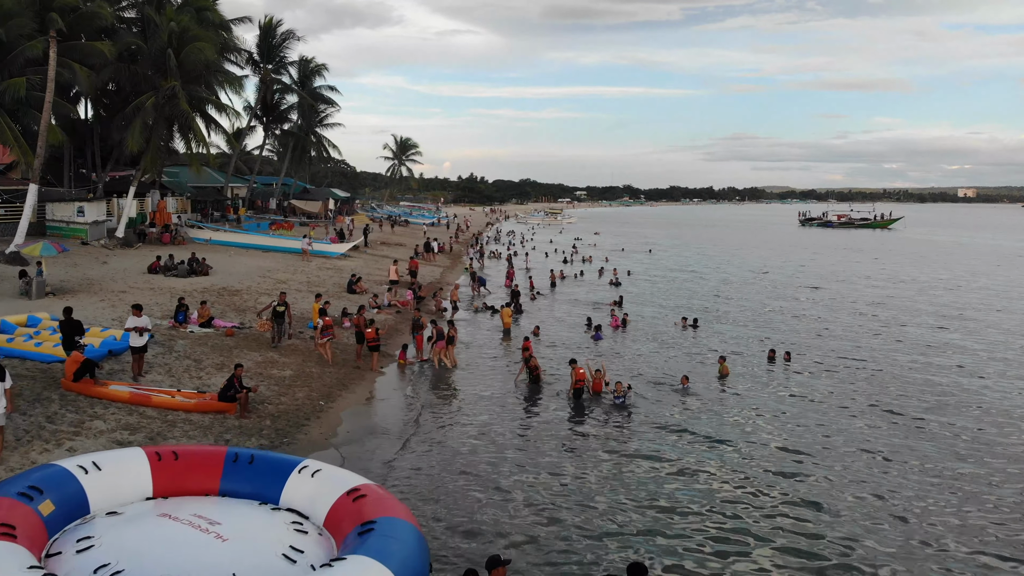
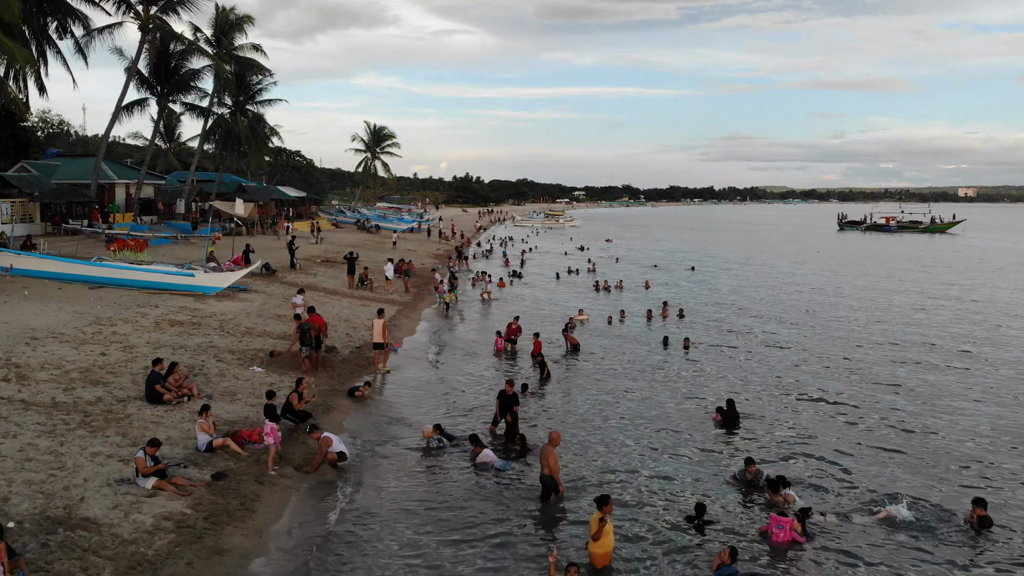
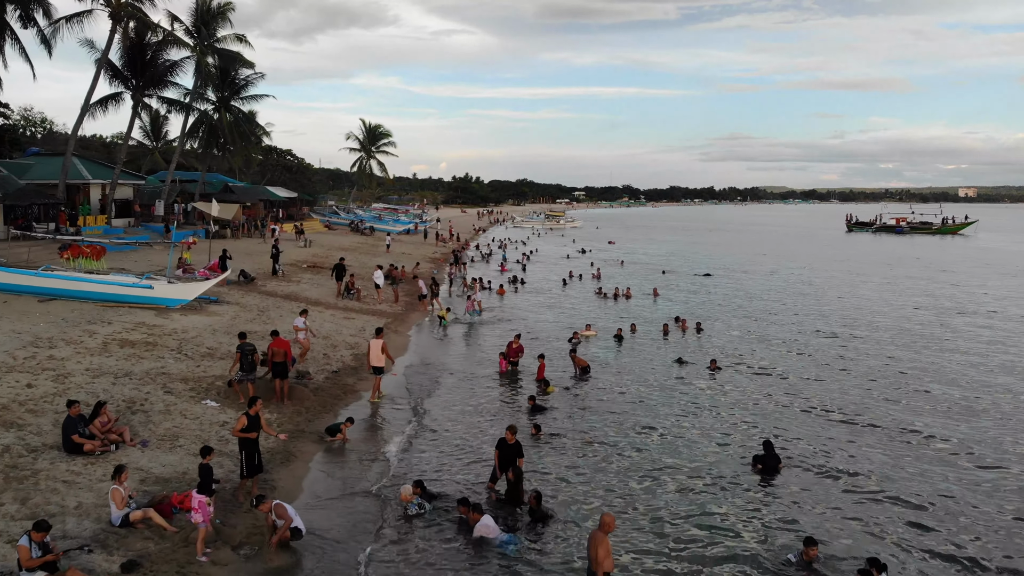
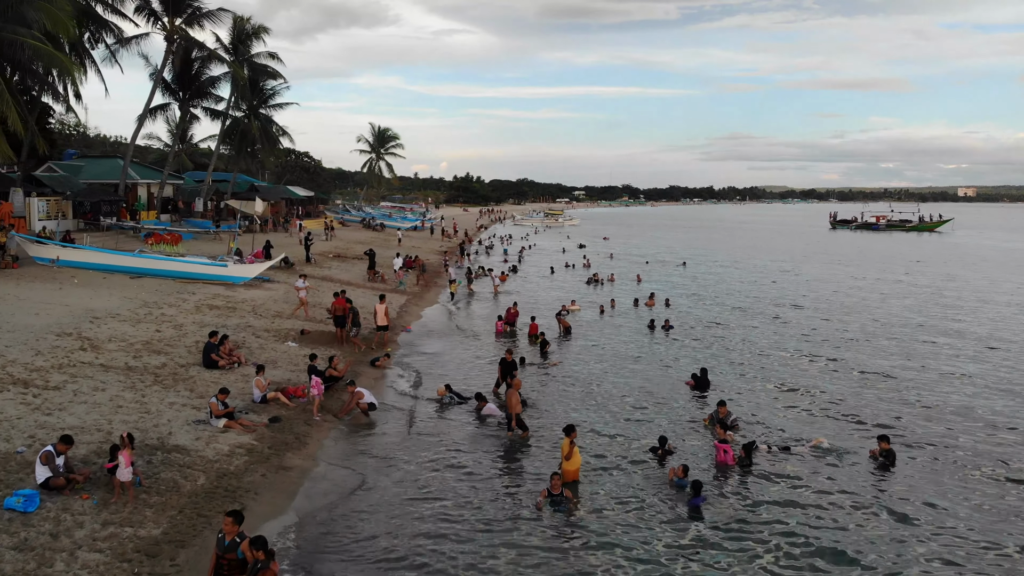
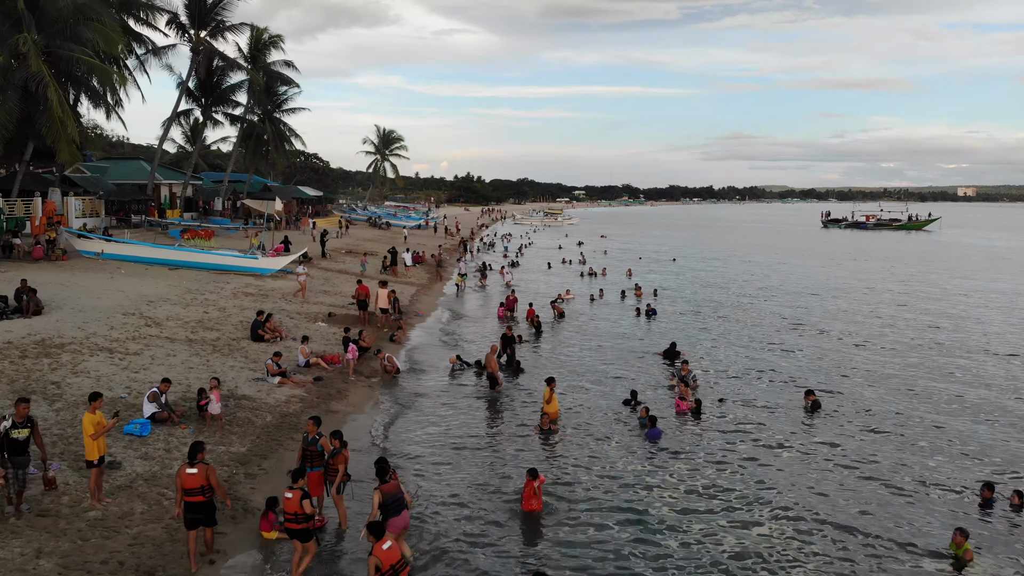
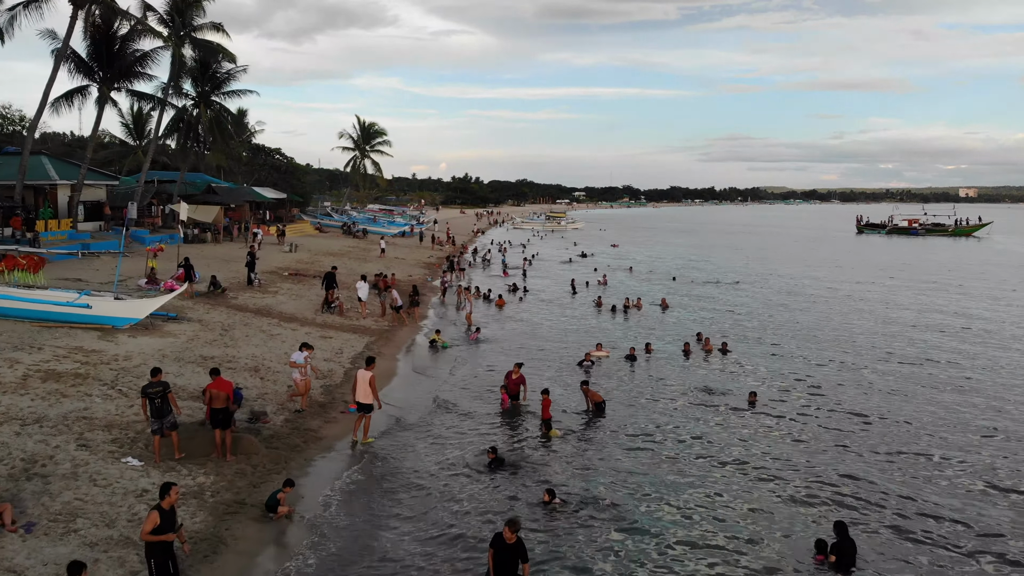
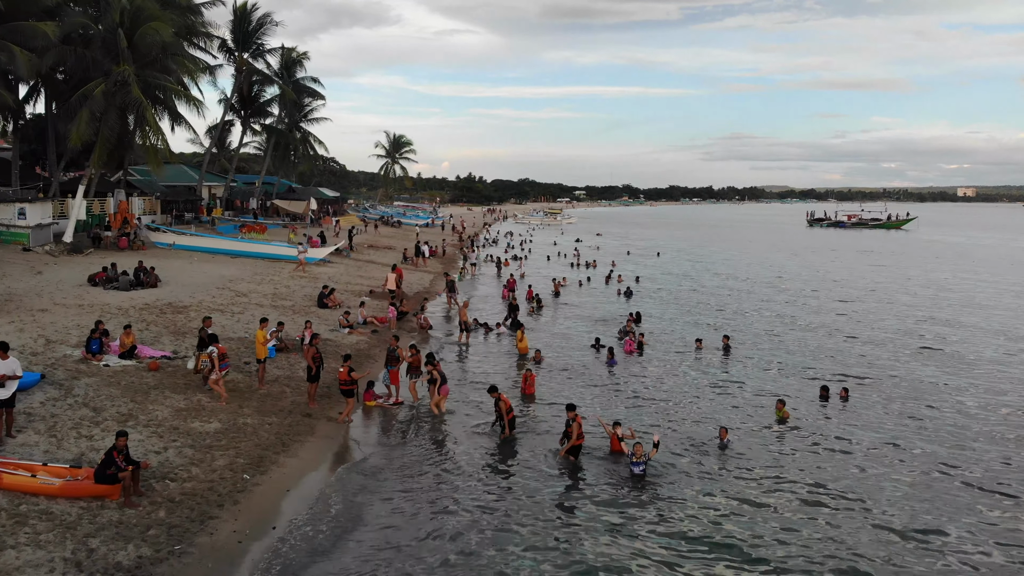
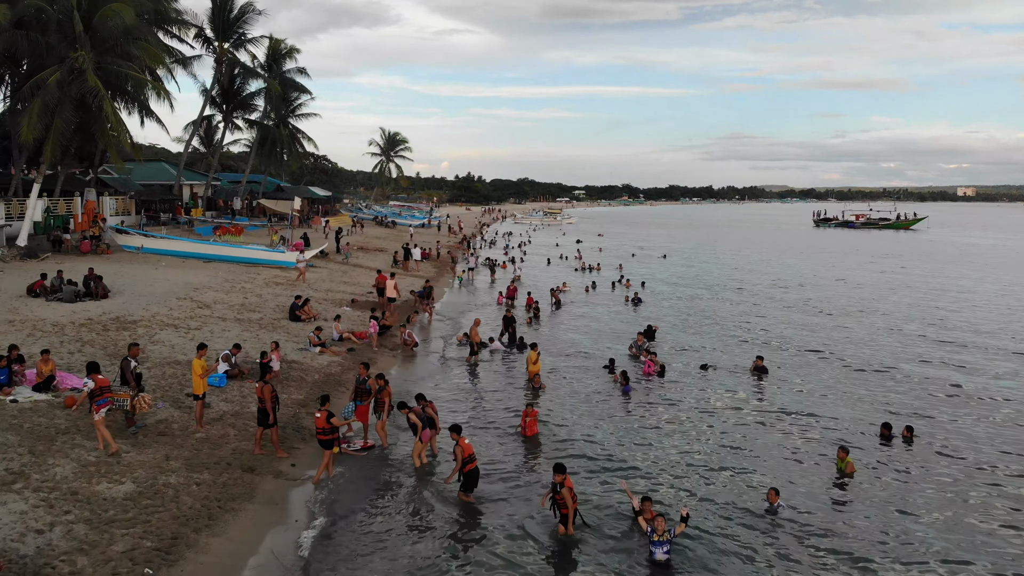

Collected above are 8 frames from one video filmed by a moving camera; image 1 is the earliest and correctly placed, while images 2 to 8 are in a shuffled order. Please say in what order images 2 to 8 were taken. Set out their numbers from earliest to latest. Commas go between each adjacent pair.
7, 8, 5, 4, 2, 3, 6
